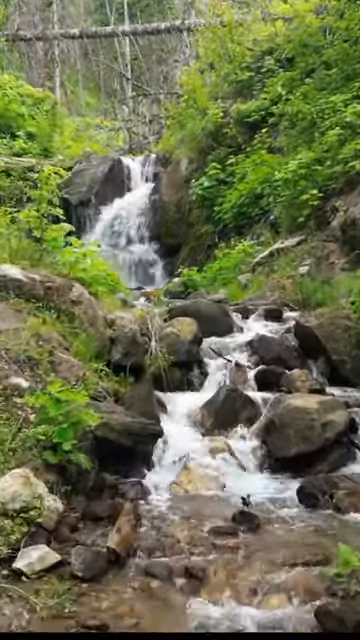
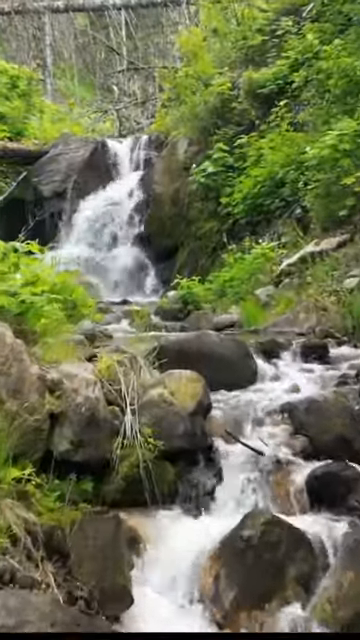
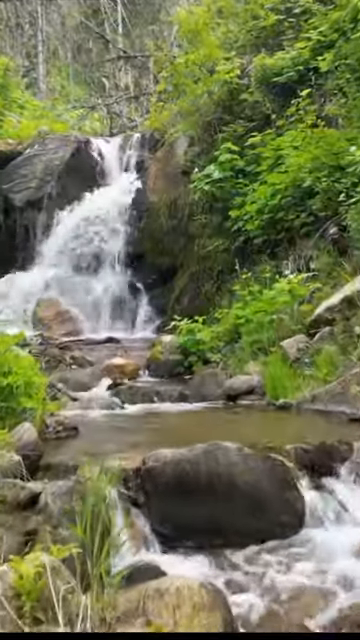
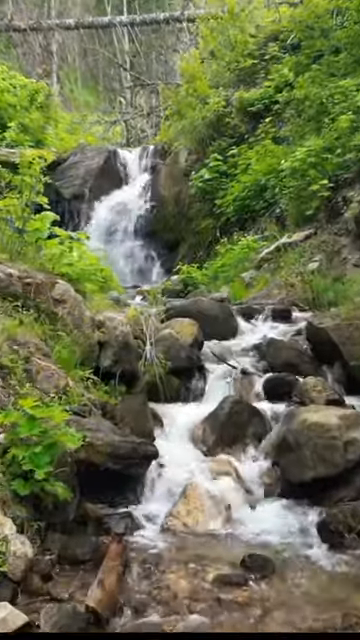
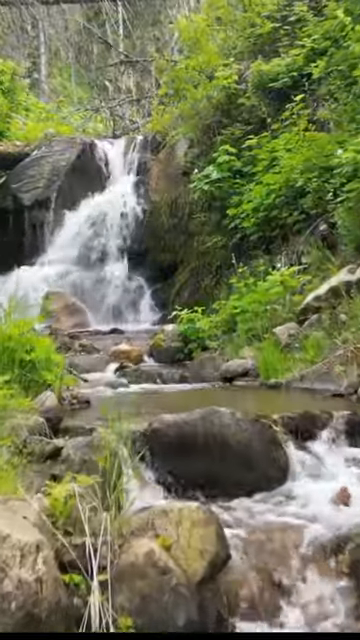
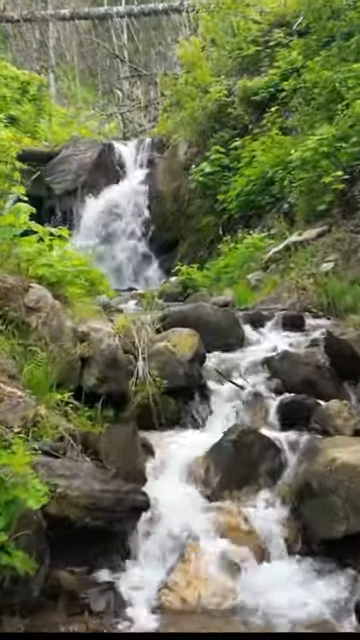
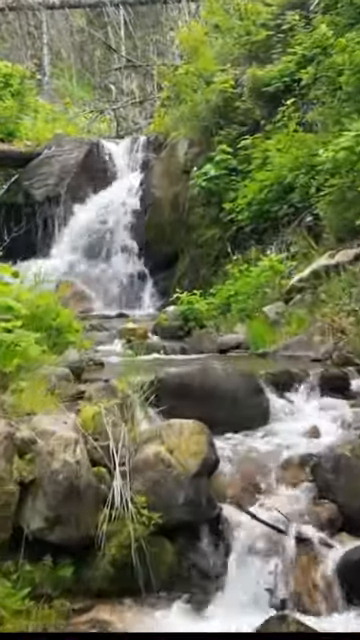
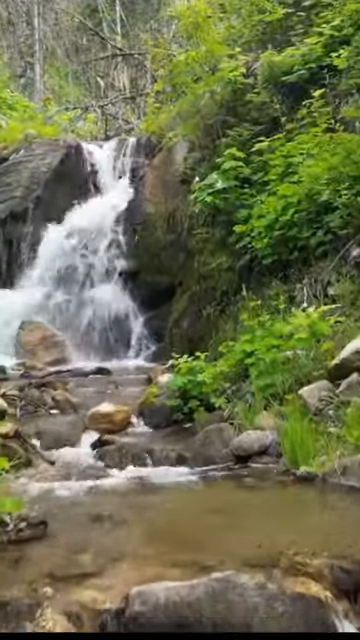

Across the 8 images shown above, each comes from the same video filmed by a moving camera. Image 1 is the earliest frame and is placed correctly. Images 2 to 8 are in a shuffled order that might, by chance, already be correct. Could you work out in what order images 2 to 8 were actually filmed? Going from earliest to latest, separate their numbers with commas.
4, 6, 2, 7, 5, 3, 8
